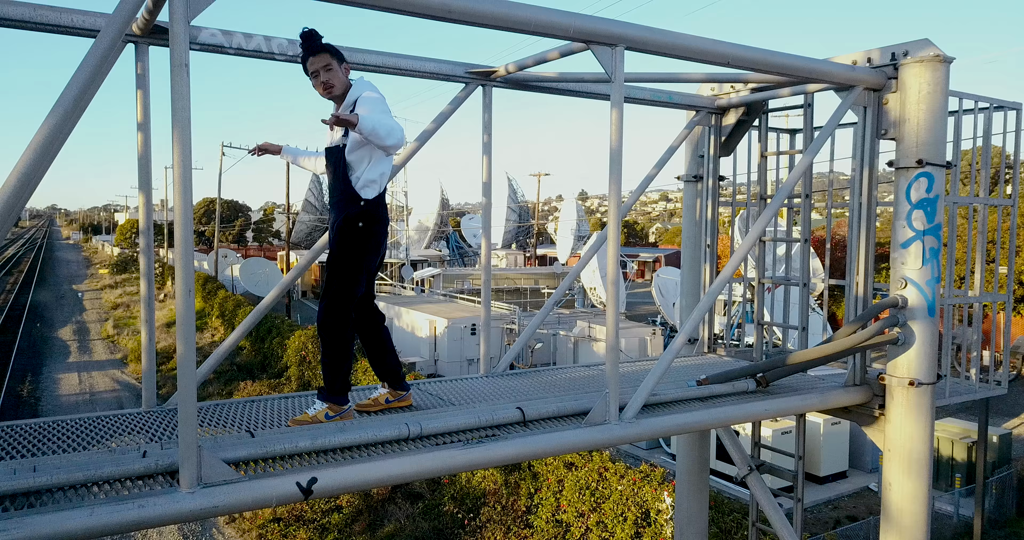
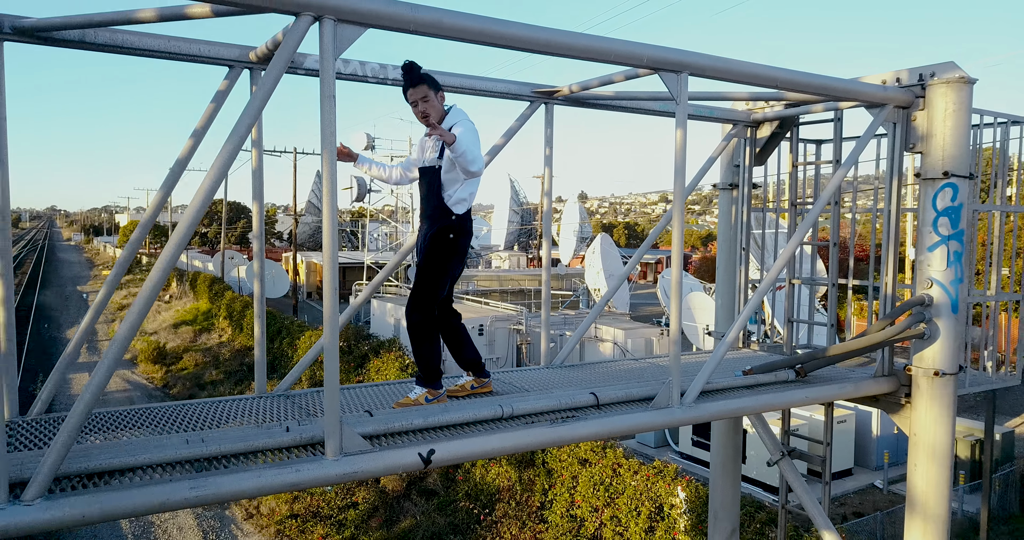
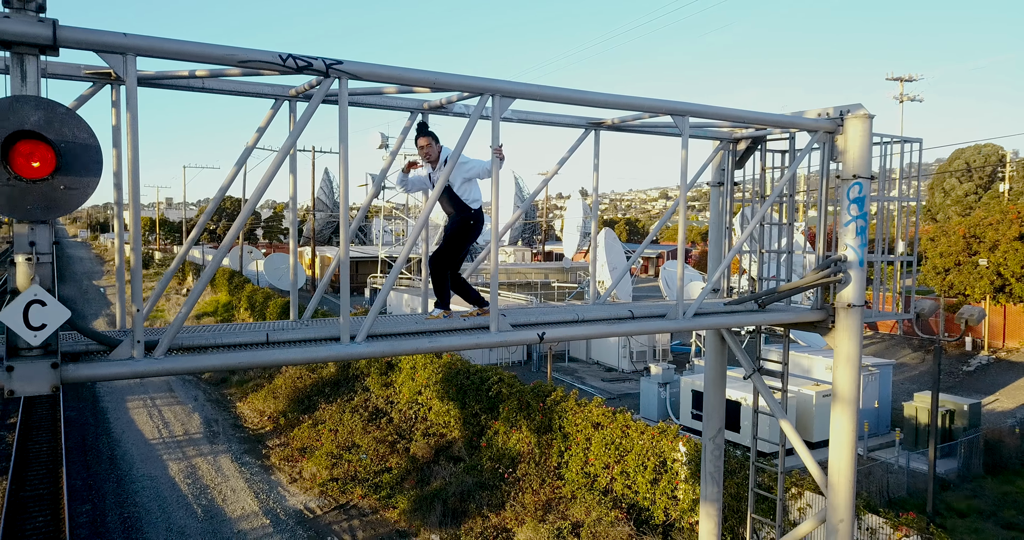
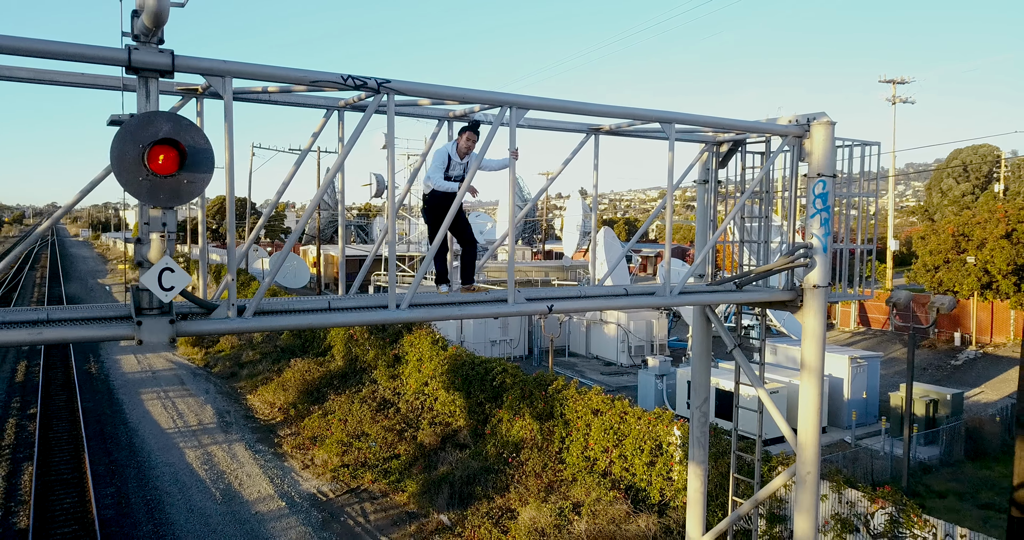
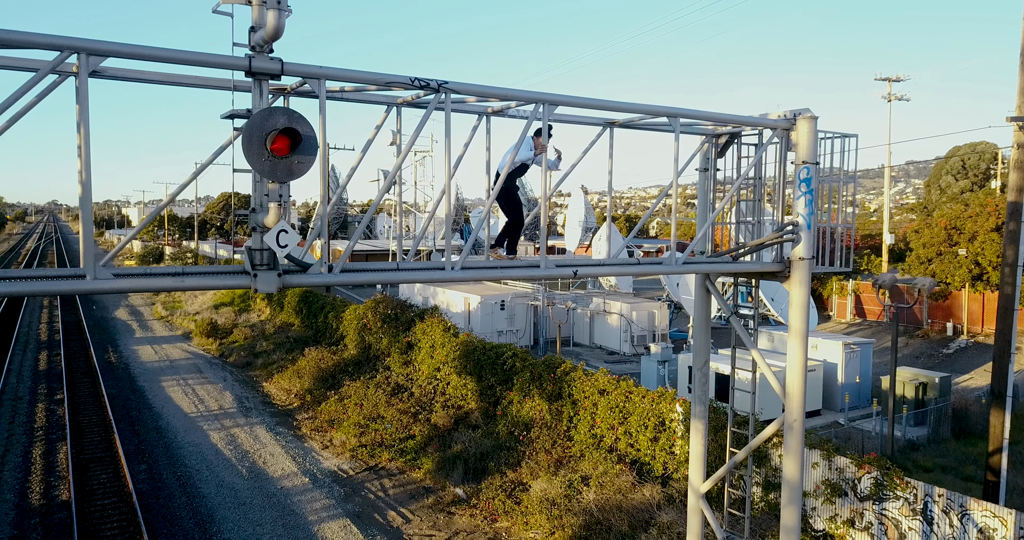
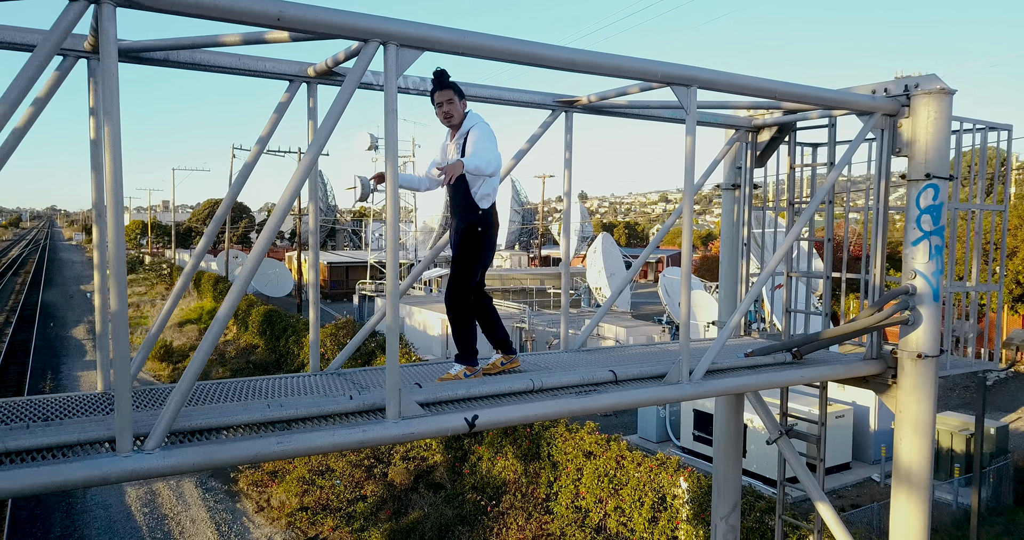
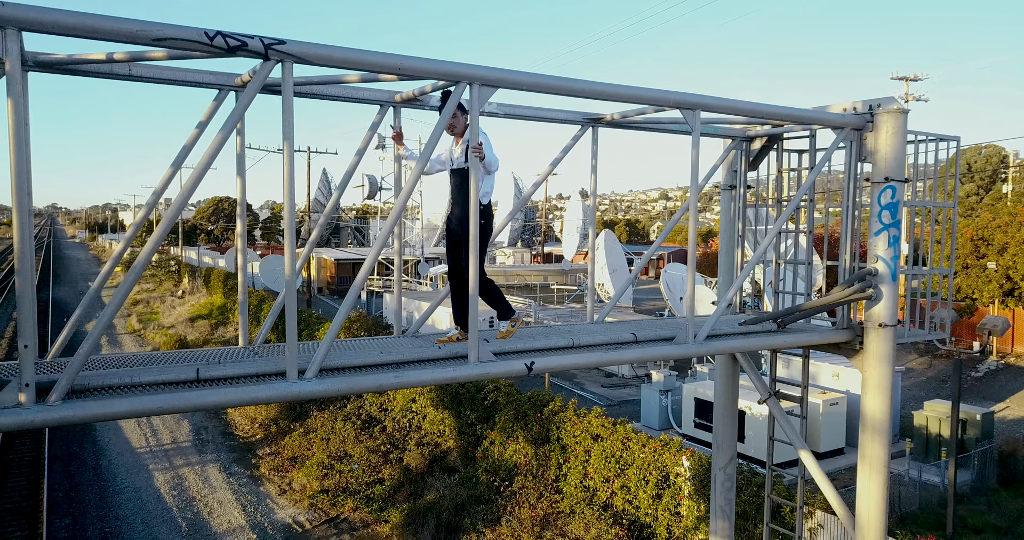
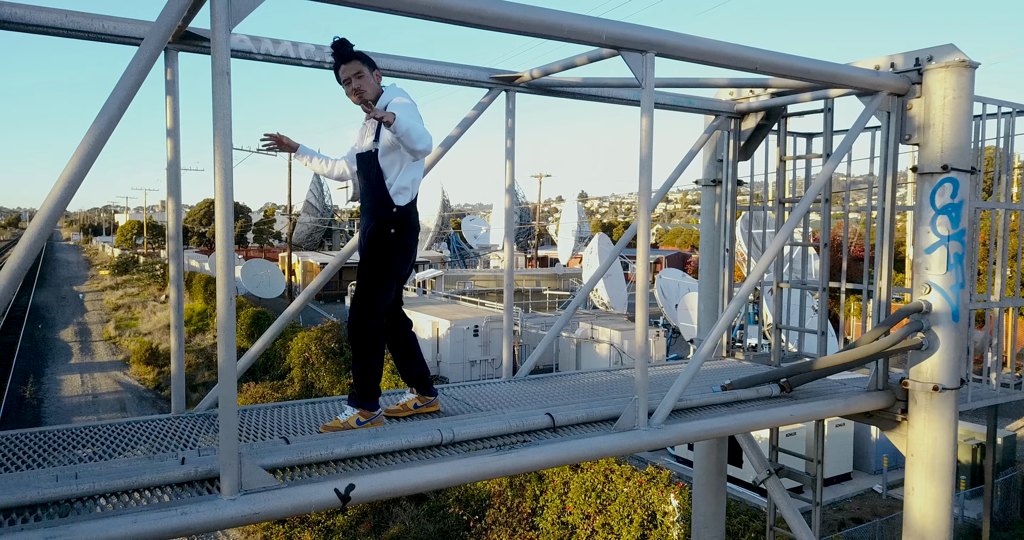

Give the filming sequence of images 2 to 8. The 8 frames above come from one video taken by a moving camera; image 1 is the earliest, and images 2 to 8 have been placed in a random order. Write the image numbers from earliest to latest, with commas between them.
8, 2, 6, 7, 3, 4, 5
